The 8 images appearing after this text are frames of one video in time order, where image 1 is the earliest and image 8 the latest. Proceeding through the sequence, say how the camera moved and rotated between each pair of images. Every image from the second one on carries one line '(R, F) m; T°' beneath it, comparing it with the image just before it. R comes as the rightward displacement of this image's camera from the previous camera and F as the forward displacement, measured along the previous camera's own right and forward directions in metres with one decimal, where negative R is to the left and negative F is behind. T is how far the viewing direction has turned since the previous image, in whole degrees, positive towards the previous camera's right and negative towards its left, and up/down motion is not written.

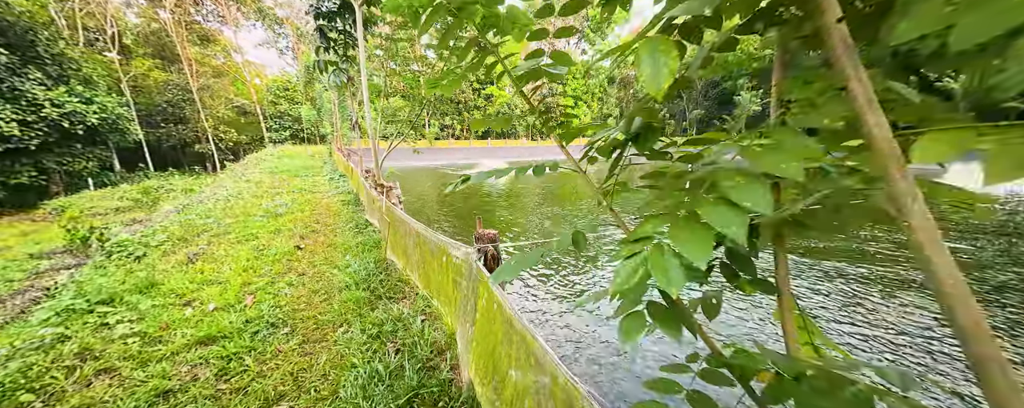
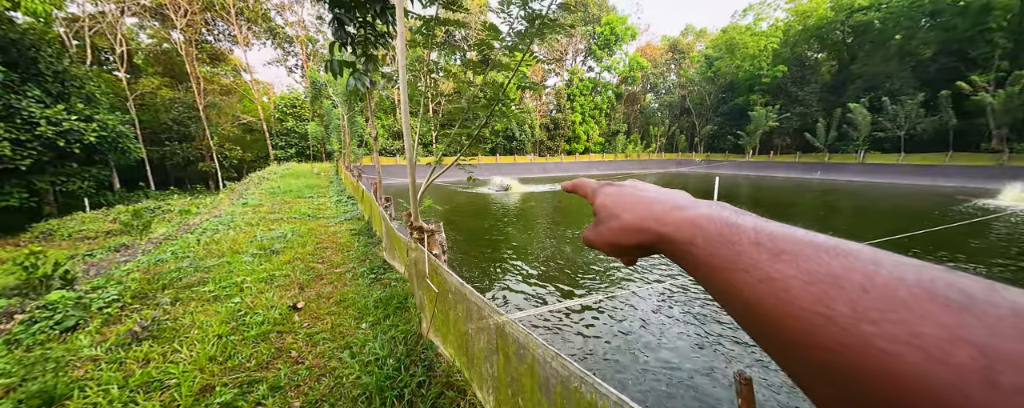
(-0.4, +0.6) m; -1°
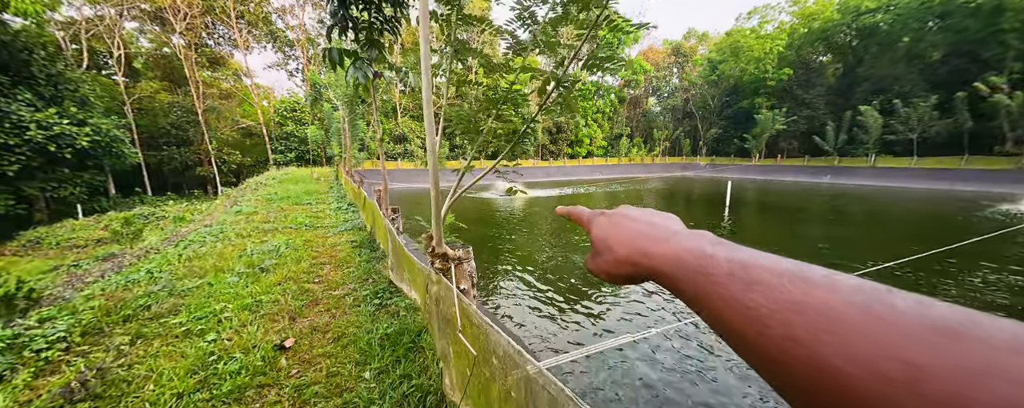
(-0.2, +0.3) m; 0°
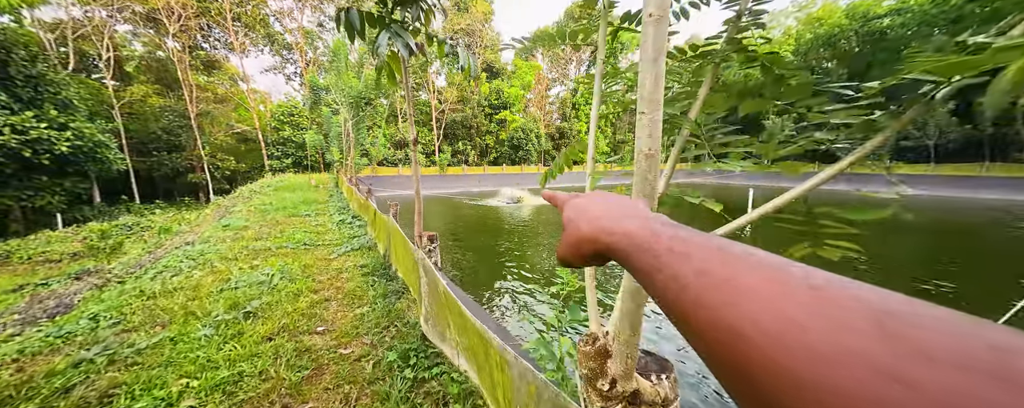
(-0.4, +0.6) m; 0°
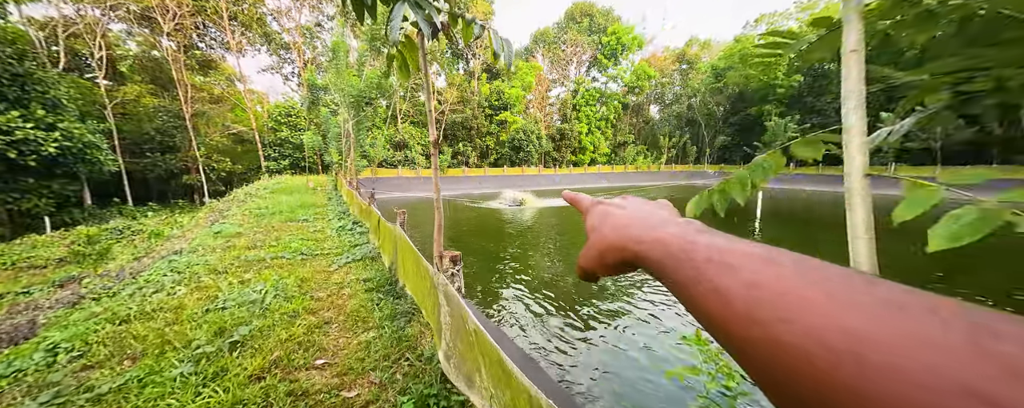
(-0.2, +0.2) m; 0°
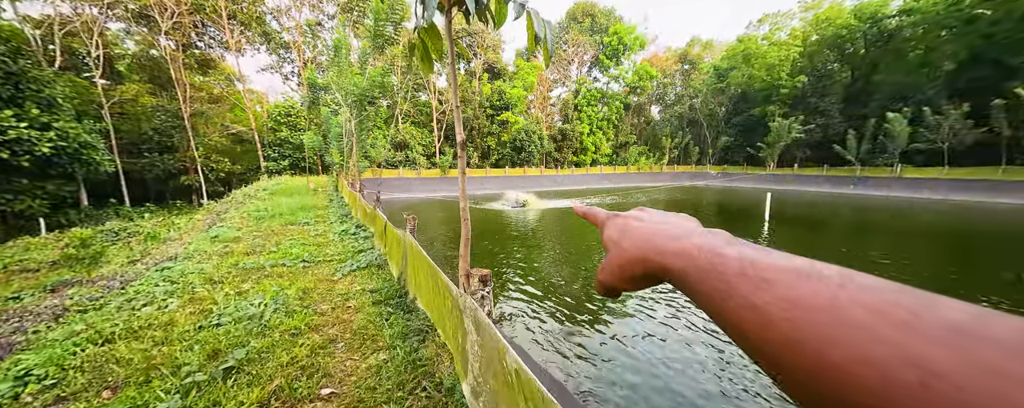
(-0.1, +0.2) m; 0°
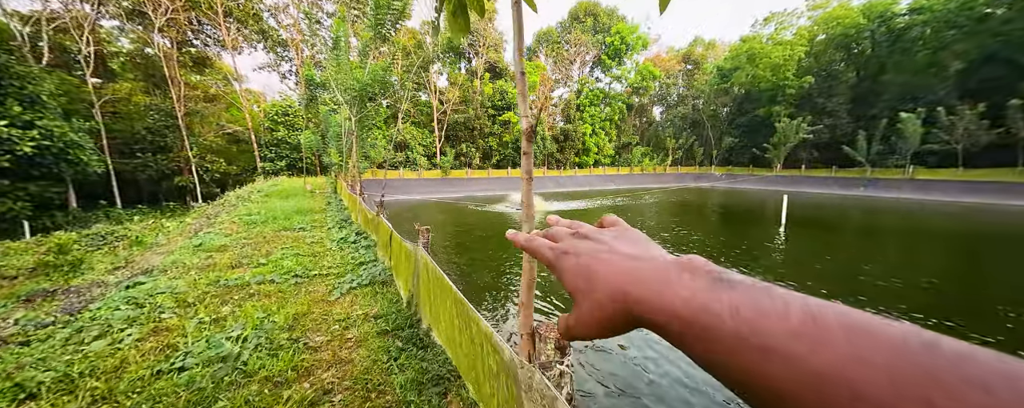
(-0.2, +0.4) m; 0°
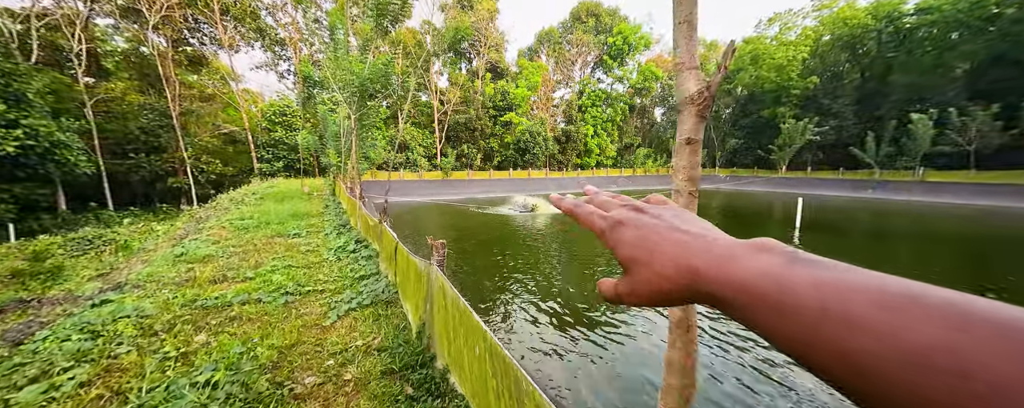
(-0.2, +0.3) m; 0°
